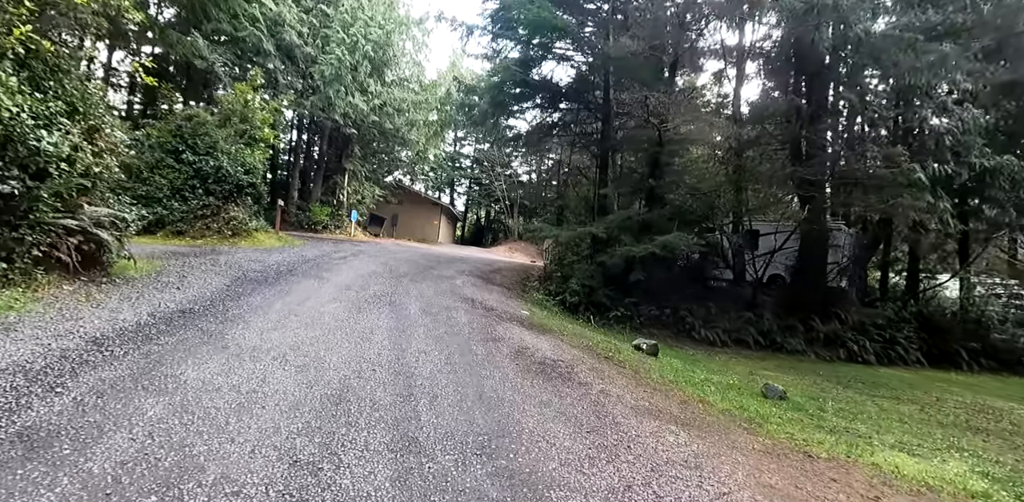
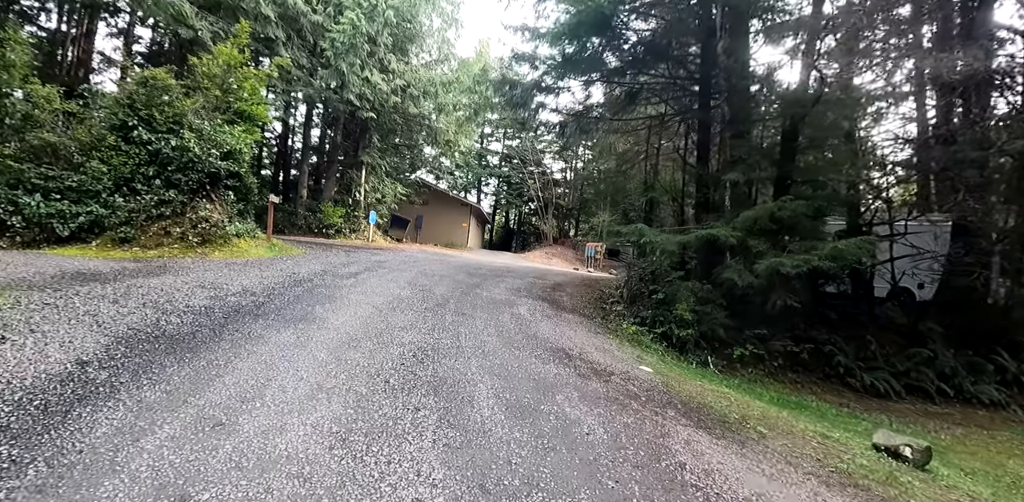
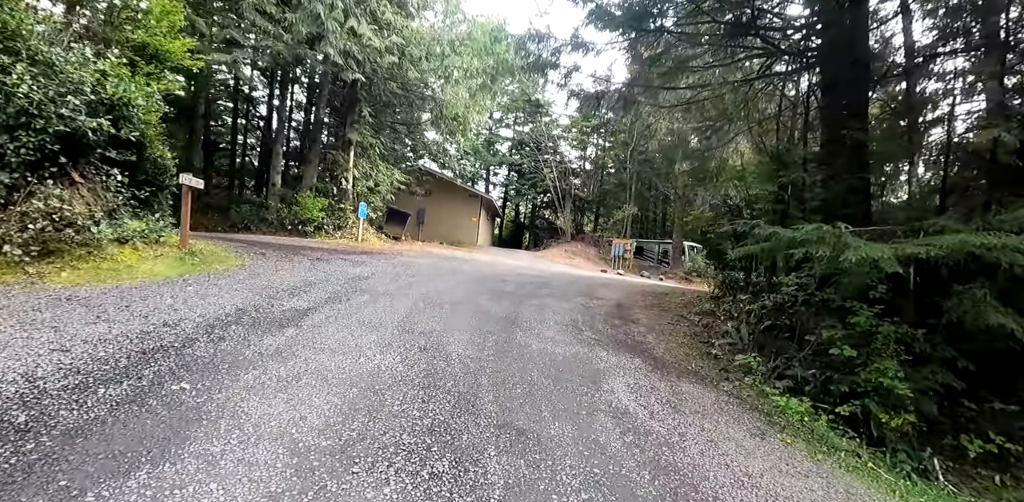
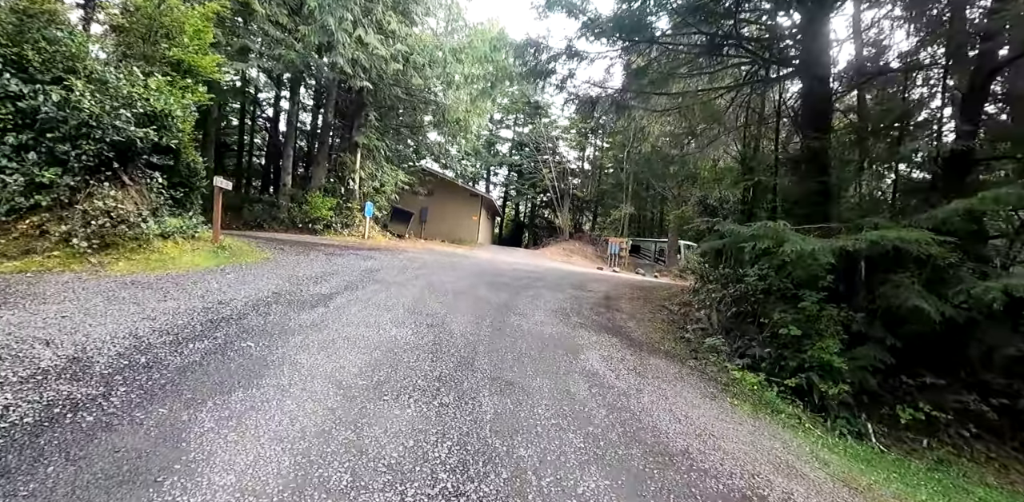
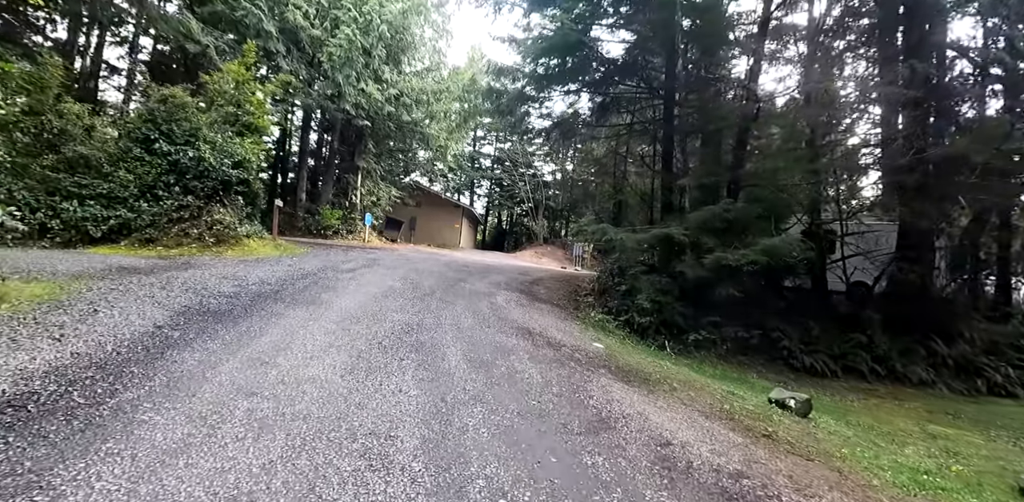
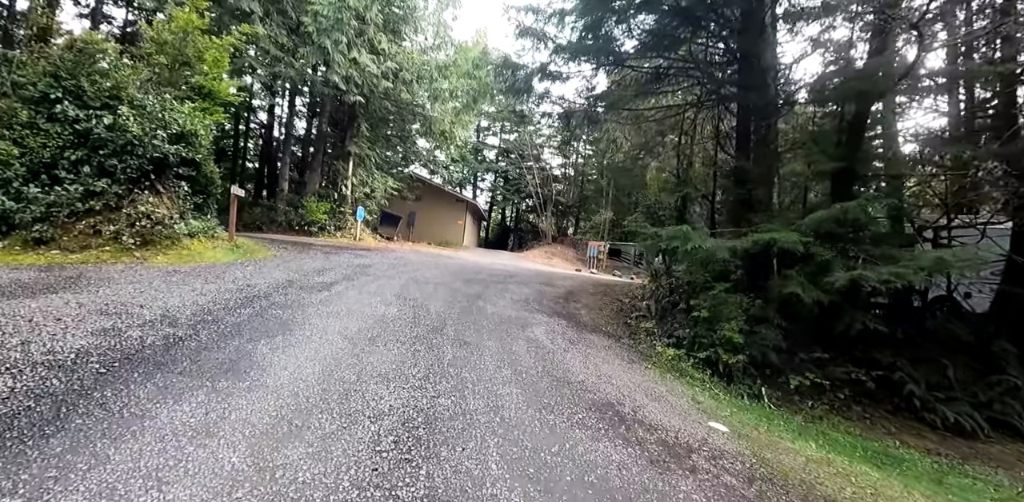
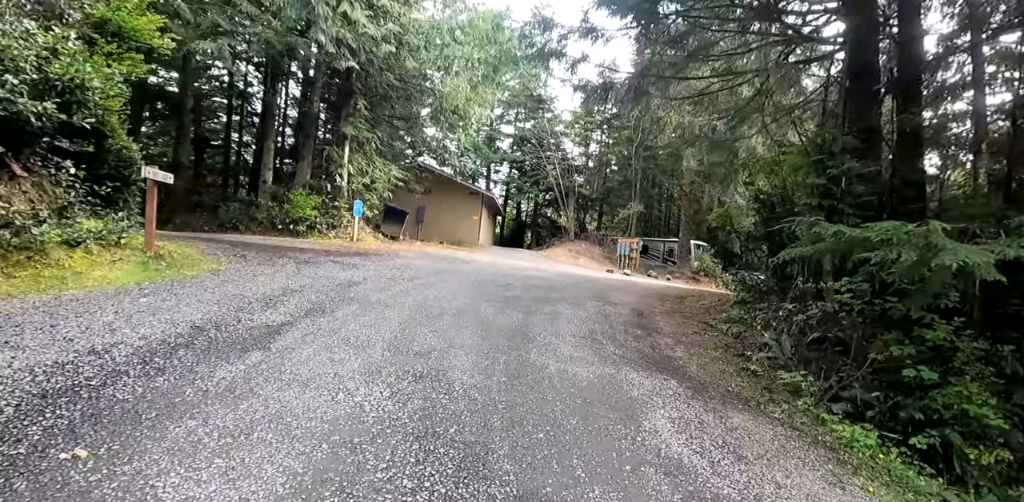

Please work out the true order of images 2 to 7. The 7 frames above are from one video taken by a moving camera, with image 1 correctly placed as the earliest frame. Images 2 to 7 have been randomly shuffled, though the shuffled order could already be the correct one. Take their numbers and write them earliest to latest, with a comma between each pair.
5, 2, 6, 4, 3, 7
